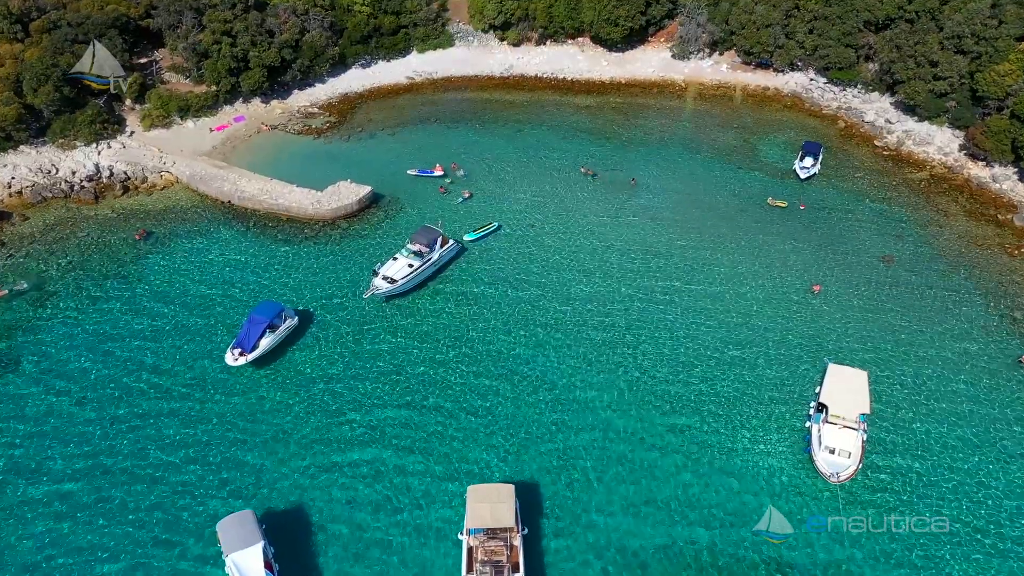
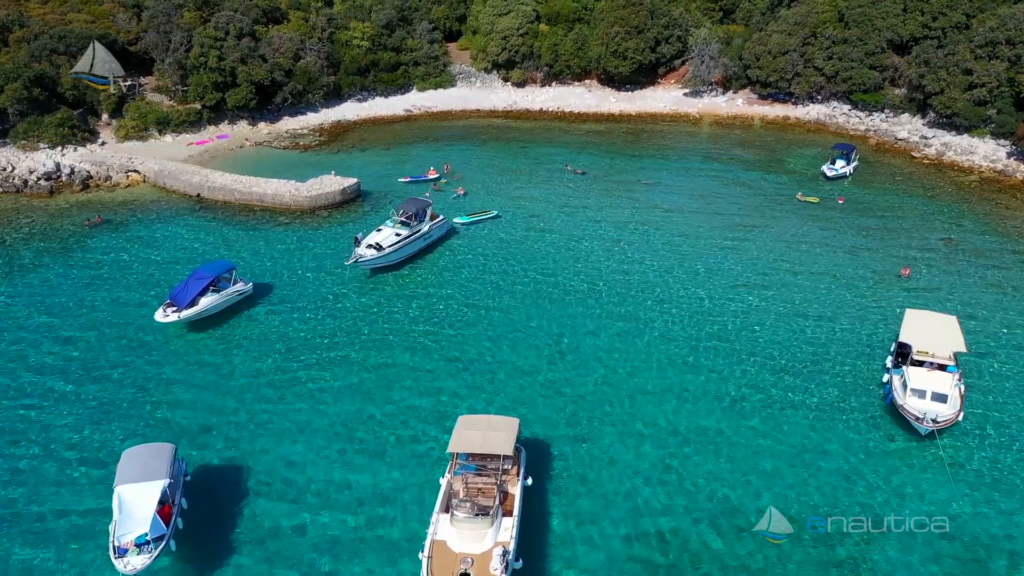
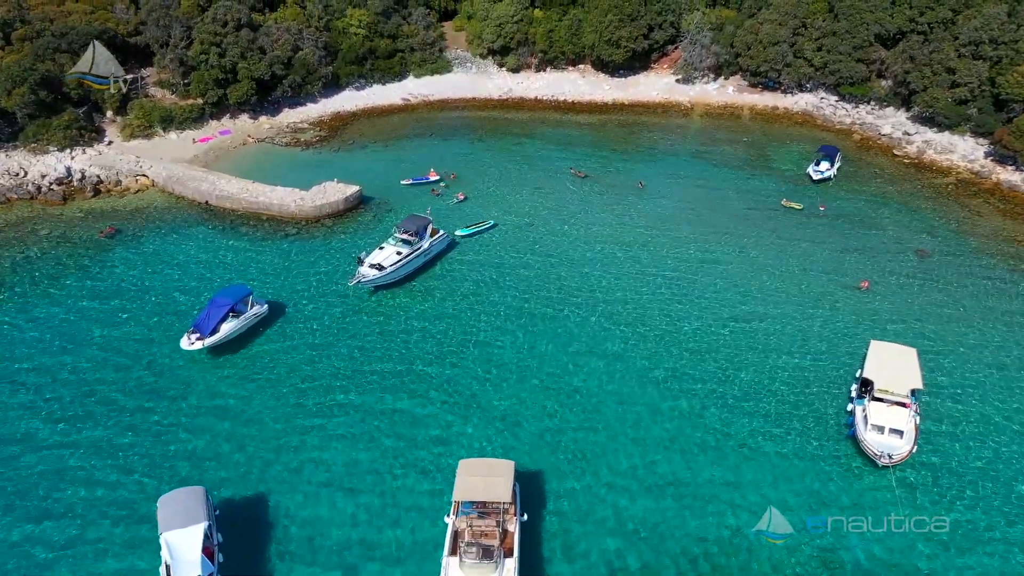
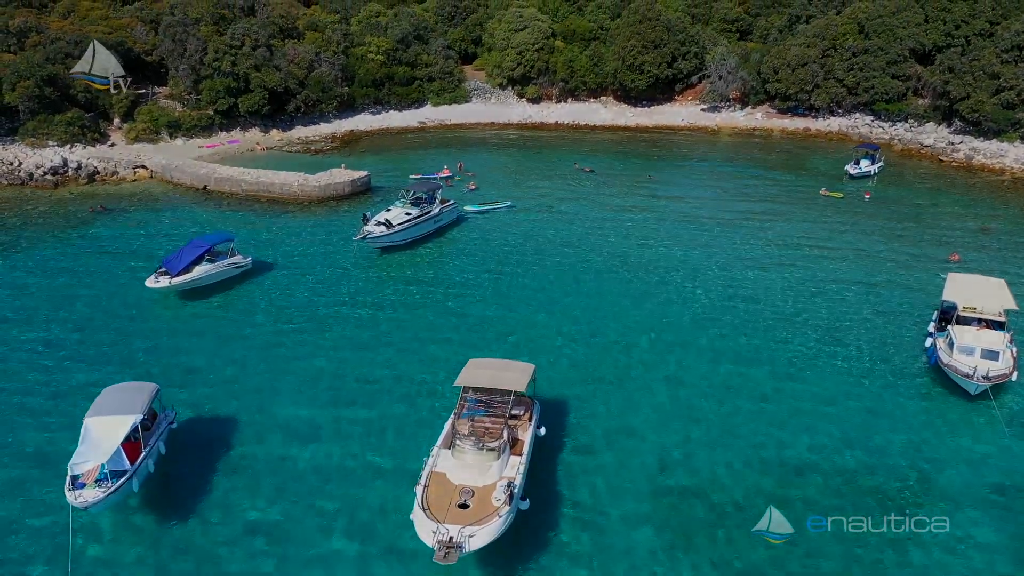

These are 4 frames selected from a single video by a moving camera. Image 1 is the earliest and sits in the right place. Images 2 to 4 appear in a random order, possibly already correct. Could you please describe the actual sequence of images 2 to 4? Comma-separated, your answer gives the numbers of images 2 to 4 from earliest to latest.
3, 2, 4
